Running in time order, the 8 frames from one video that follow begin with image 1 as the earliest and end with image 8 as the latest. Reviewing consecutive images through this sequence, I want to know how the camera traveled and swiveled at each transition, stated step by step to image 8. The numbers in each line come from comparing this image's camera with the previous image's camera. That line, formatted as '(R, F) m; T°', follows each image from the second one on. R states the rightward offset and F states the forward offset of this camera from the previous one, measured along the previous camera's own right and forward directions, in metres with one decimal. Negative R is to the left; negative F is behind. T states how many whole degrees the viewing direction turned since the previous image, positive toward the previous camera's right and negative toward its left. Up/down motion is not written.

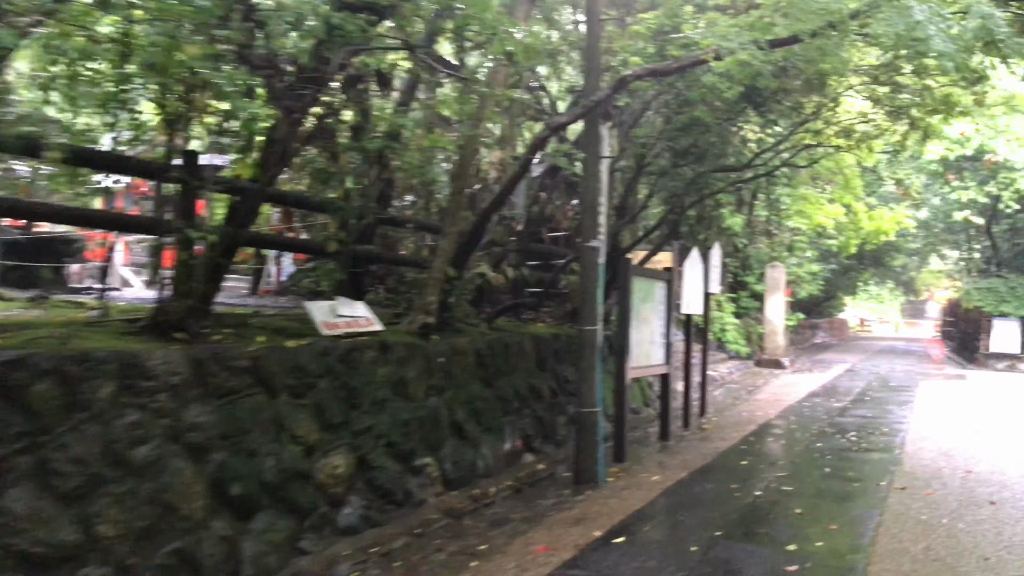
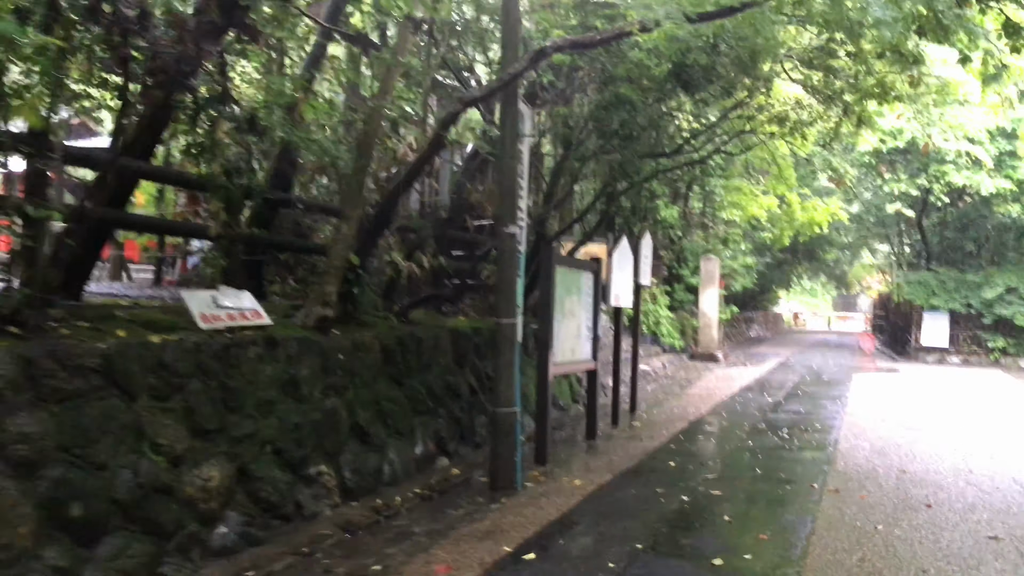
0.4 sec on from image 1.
(+0.2, +0.5) m; +4°
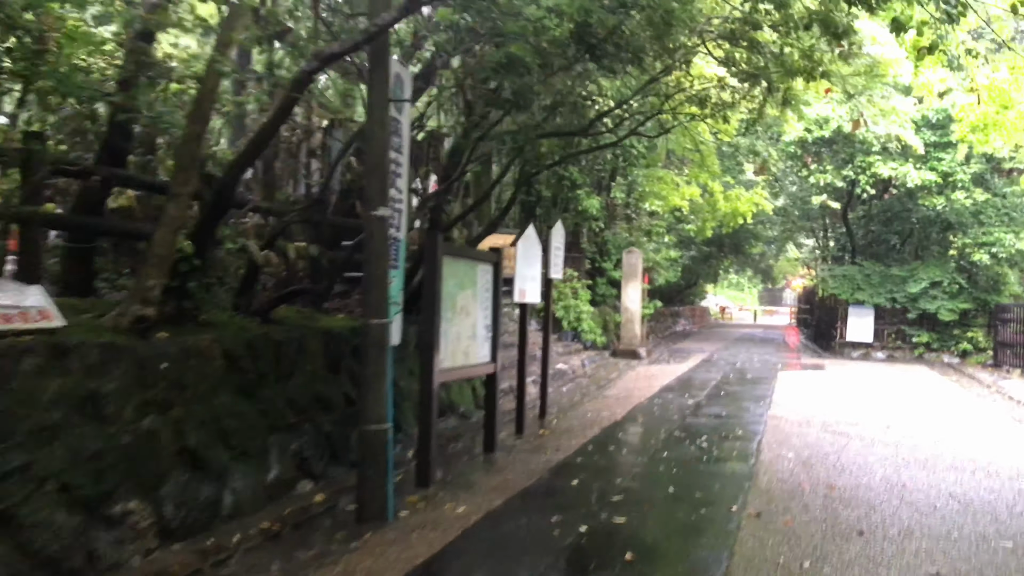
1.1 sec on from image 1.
(+0.3, +0.8) m; +4°
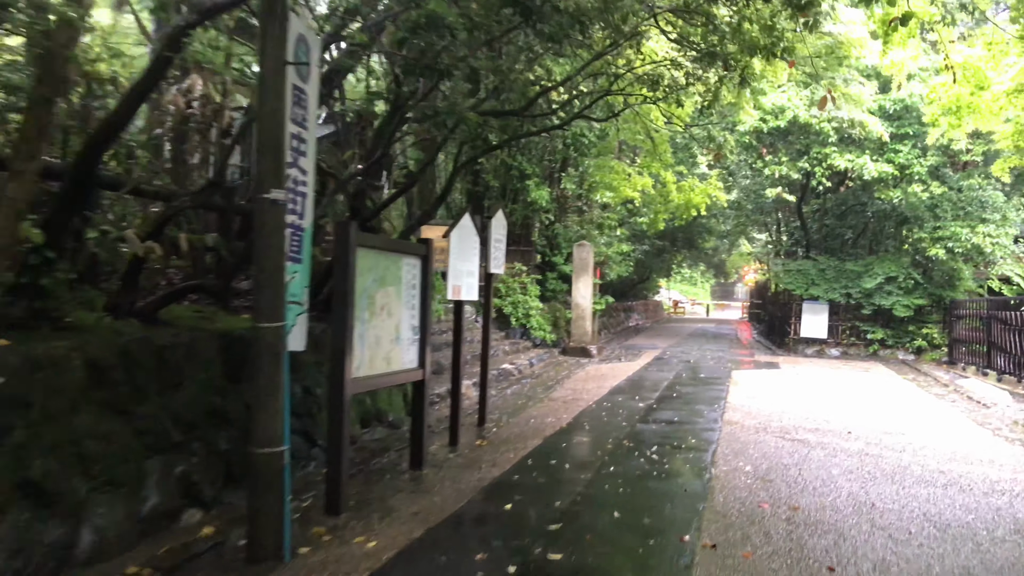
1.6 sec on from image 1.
(+0.2, +0.6) m; +3°
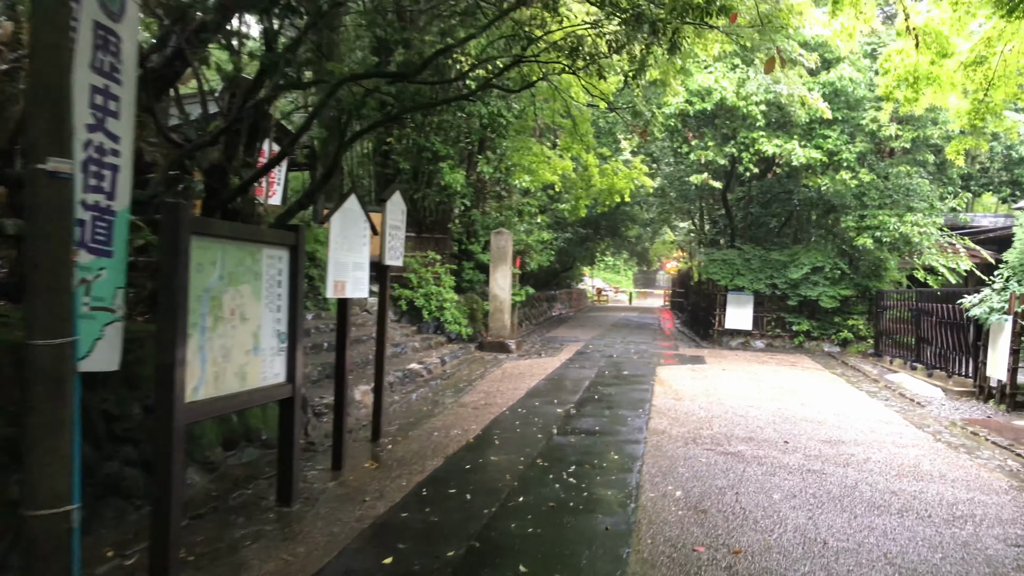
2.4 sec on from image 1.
(+0.2, +0.9) m; +5°
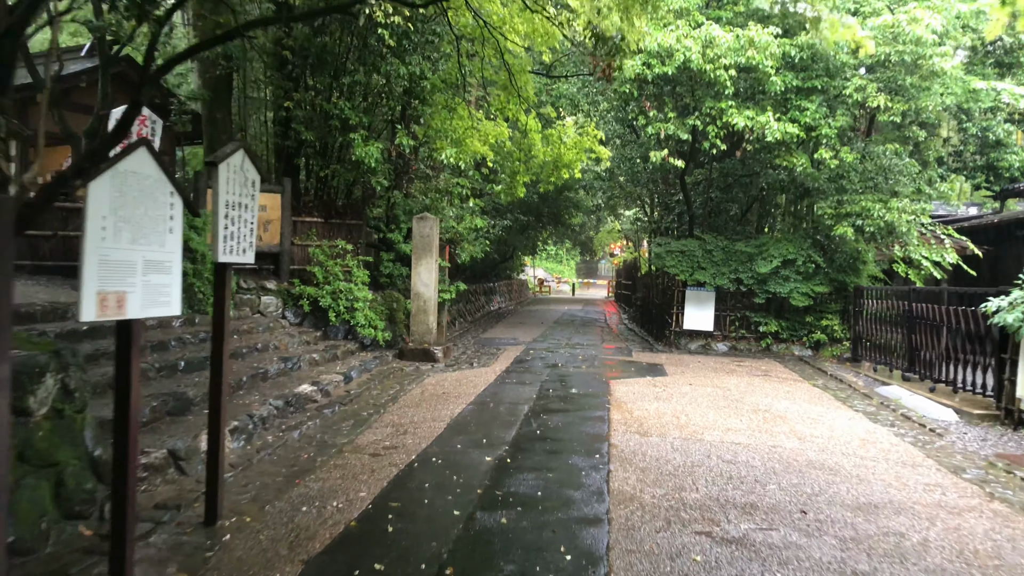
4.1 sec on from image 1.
(+0.2, +1.9) m; +4°
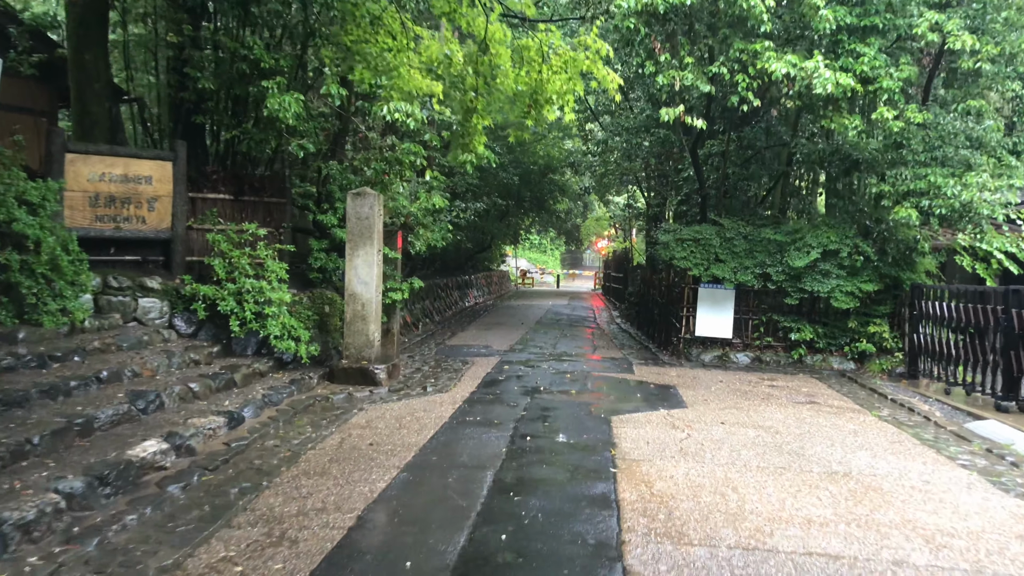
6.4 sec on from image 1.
(+0.2, +2.5) m; +1°
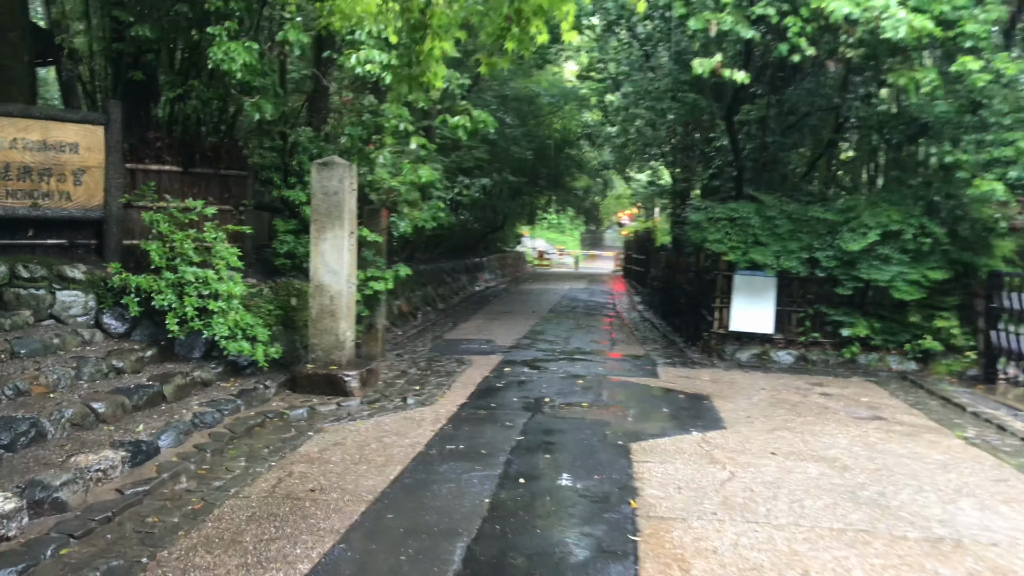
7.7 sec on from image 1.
(+0.2, +1.4) m; -1°
